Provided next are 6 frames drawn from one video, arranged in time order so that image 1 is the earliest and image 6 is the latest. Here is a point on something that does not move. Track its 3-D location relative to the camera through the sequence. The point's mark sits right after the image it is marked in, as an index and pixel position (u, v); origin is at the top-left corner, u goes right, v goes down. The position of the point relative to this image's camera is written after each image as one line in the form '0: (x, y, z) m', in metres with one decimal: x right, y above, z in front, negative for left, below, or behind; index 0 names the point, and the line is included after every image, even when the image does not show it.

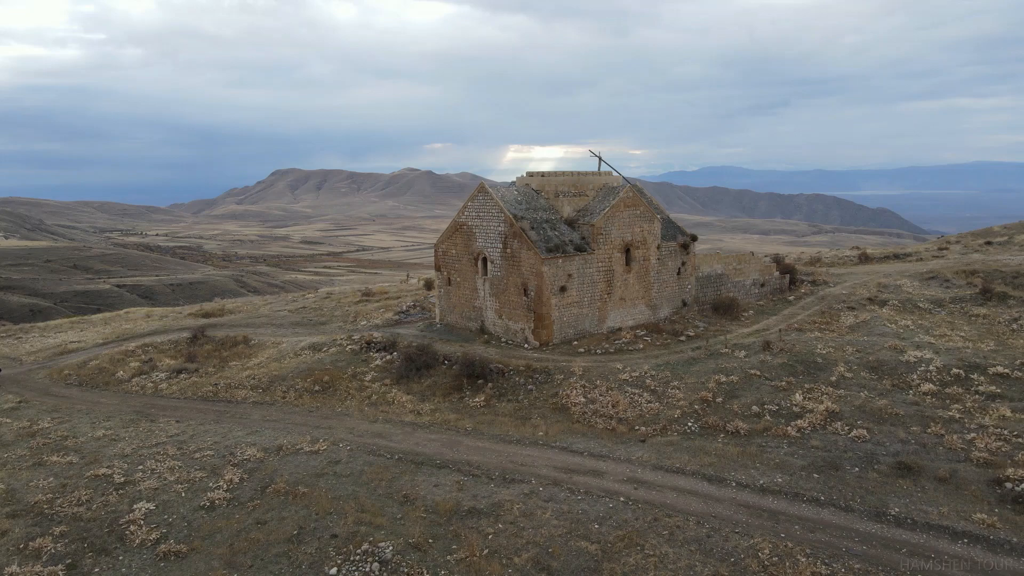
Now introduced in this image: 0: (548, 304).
0: (+0.8, -0.4, +18.8) m
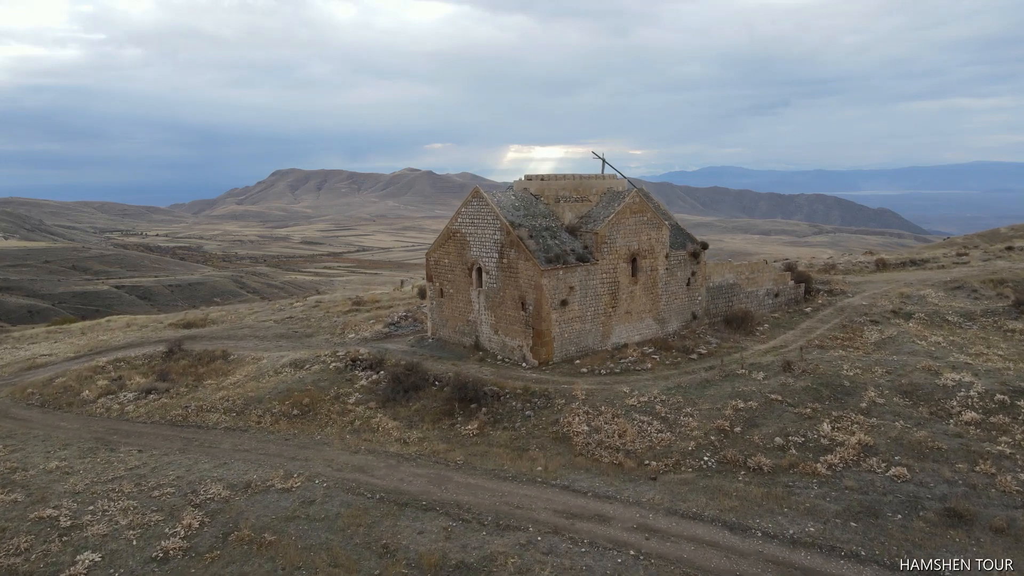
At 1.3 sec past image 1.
0: (+0.8, -0.7, +17.3) m
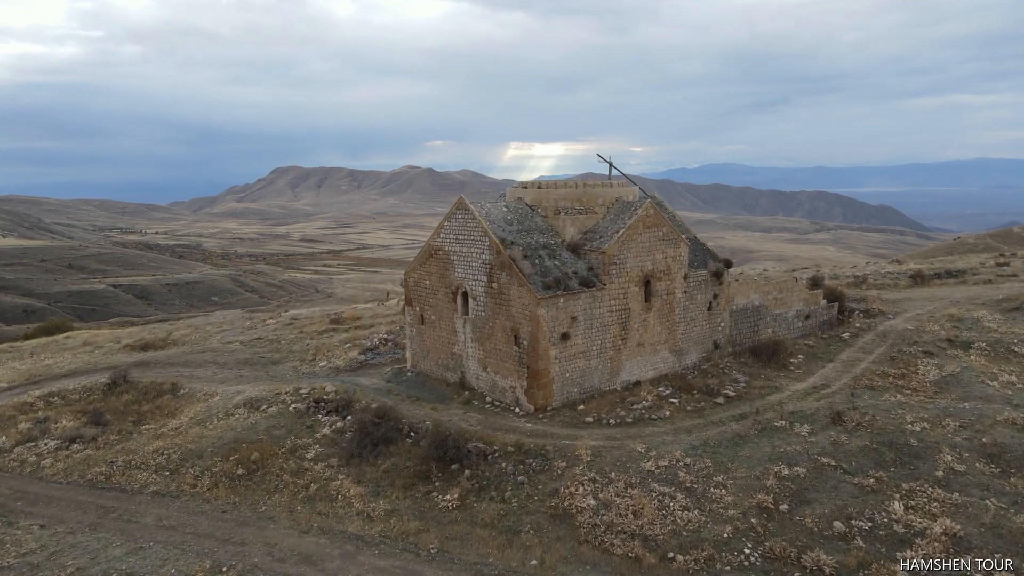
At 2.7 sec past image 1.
0: (+0.6, -1.2, +14.4) m
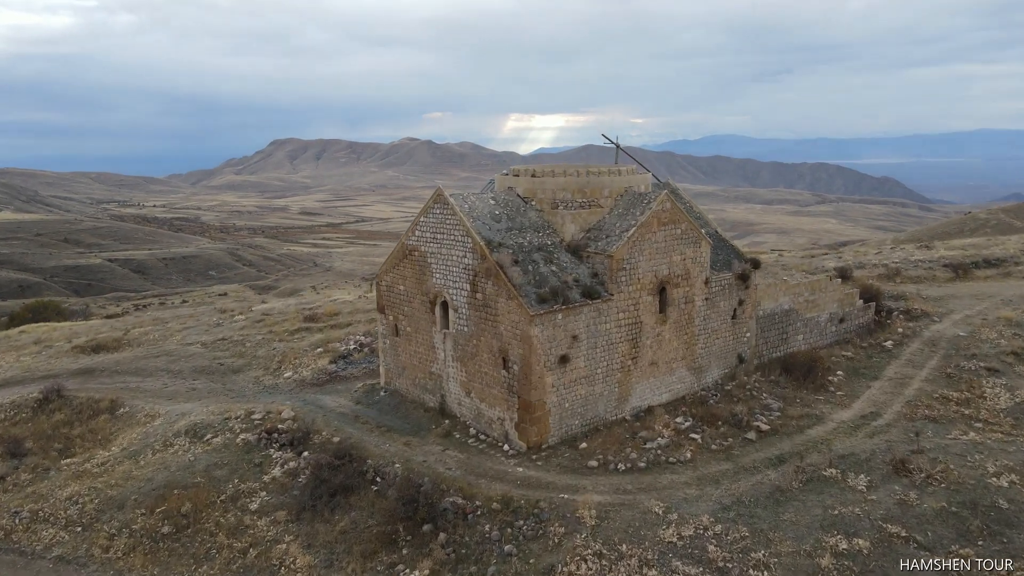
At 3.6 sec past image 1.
0: (+0.4, -1.4, +11.8) m
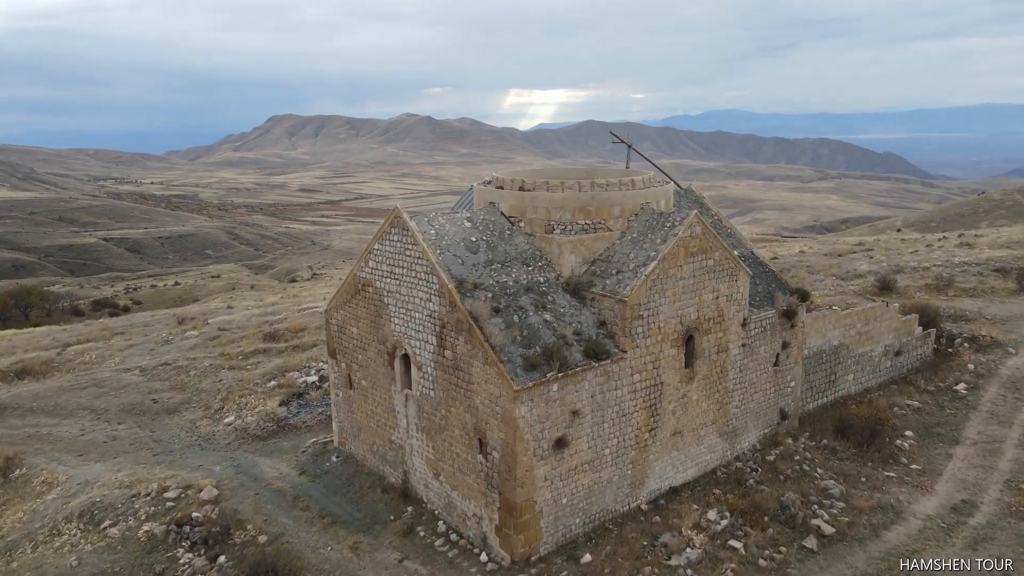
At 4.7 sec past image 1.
0: (+0.2, -2.1, +8.8) m
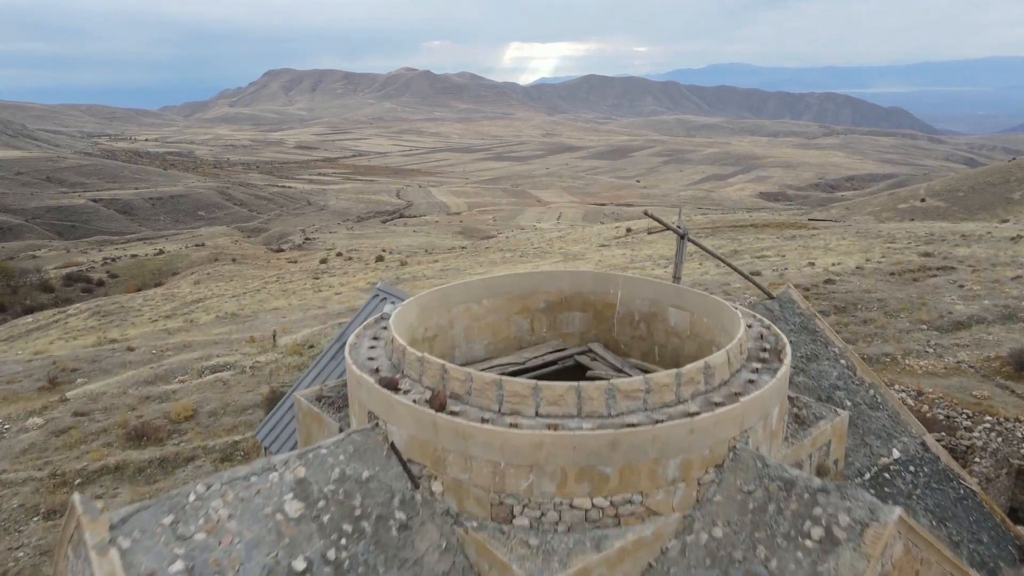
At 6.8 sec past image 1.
0: (-0.4, -4.1, +2.6) m
